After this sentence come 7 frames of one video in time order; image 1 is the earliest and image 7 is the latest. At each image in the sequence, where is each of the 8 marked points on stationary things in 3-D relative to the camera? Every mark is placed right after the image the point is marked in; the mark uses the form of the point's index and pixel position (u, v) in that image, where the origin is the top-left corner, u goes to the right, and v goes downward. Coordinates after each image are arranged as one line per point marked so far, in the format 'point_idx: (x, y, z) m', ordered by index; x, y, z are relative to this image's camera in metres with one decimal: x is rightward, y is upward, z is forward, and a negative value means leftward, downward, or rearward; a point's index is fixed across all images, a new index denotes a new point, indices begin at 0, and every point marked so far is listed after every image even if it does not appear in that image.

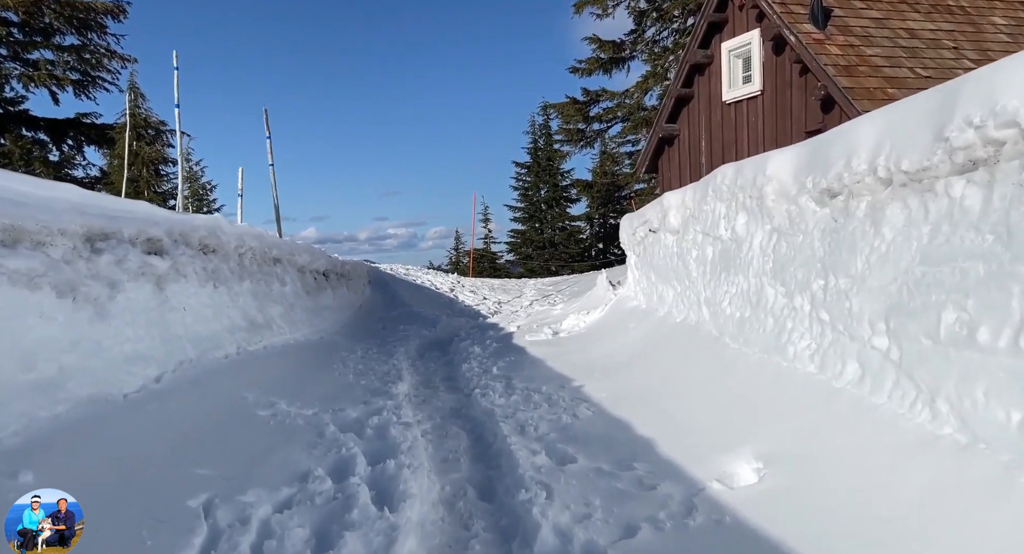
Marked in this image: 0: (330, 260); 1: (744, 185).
0: (-2.9, +0.3, +9.1) m
1: (+1.5, +0.6, +3.7) m
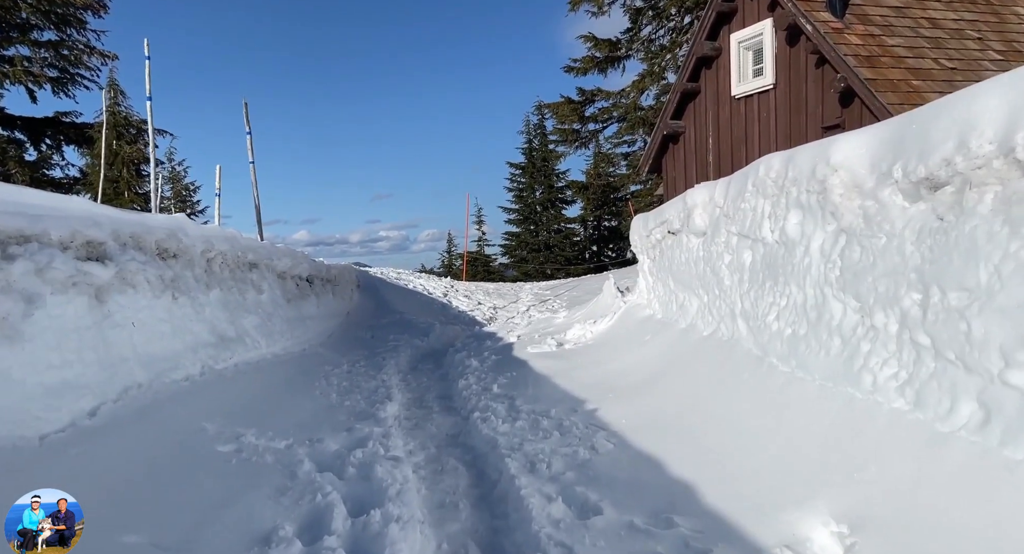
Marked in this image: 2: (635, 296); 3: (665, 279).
0: (-3.0, +0.2, +8.4) m
1: (+1.6, +0.5, +3.1) m
2: (+1.5, -0.2, +7.0) m
3: (+1.5, 0.0, +5.5) m
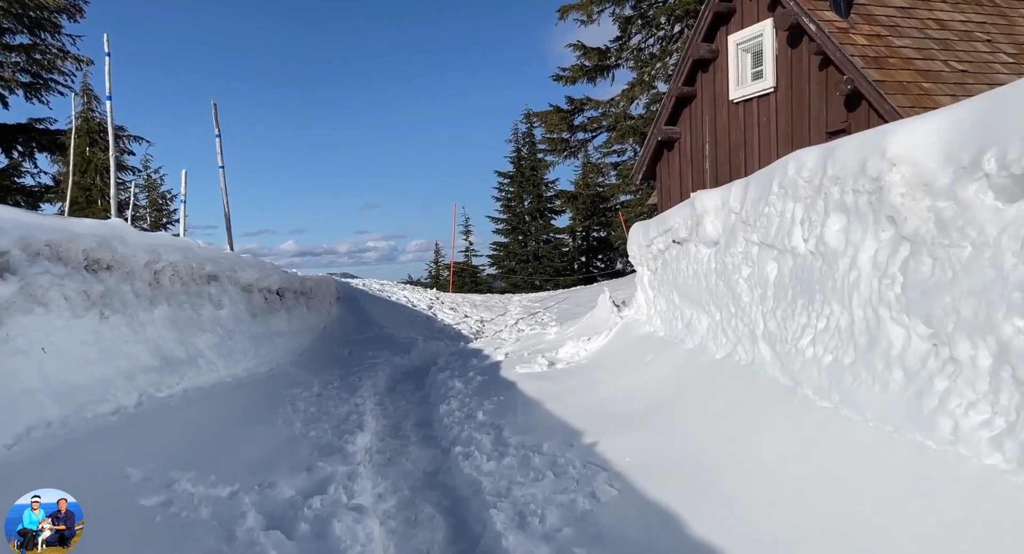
0: (-3.1, 0.0, +7.8) m
1: (+1.5, +0.5, +2.6) m
2: (+1.4, -0.4, +6.5) m
3: (+1.4, -0.1, +5.0) m
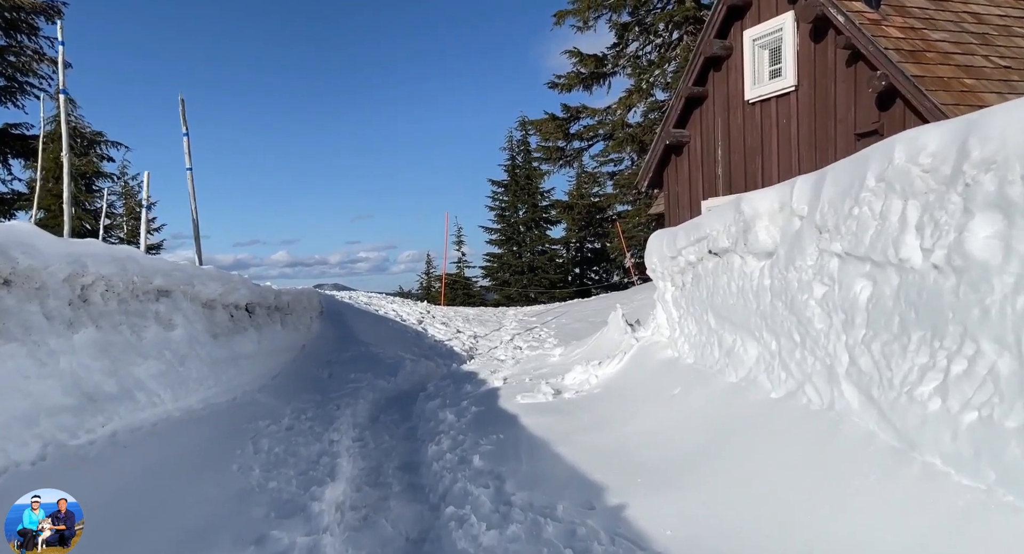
0: (-3.2, -0.2, +7.0) m
1: (+1.6, +0.4, +1.8) m
2: (+1.4, -0.5, +5.7) m
3: (+1.4, -0.3, +4.2) m
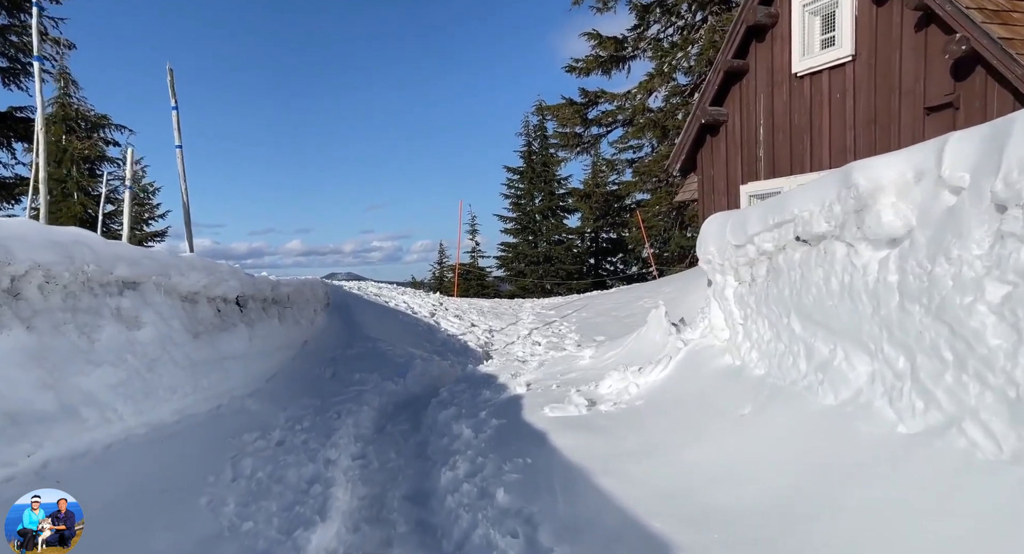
0: (-2.9, 0.0, +6.2) m
1: (+1.7, +0.4, +1.0) m
2: (+1.6, -0.5, +4.8) m
3: (+1.6, -0.2, +3.4) m
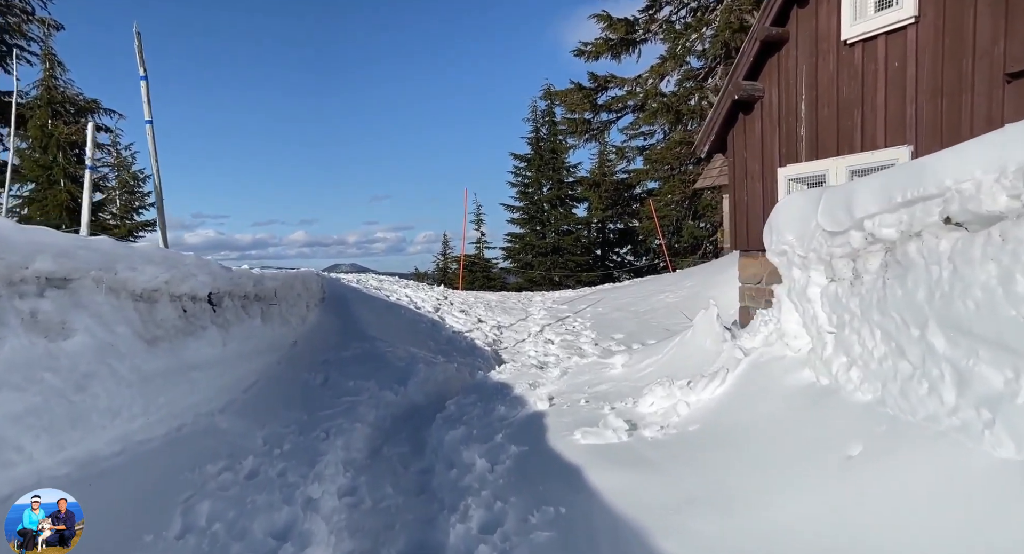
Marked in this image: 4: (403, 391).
0: (-2.7, 0.0, +5.4) m
1: (+1.9, +0.4, +0.1) m
2: (+1.8, -0.4, +4.0) m
3: (+1.8, -0.2, +2.5) m
4: (-1.2, -1.2, +6.0) m
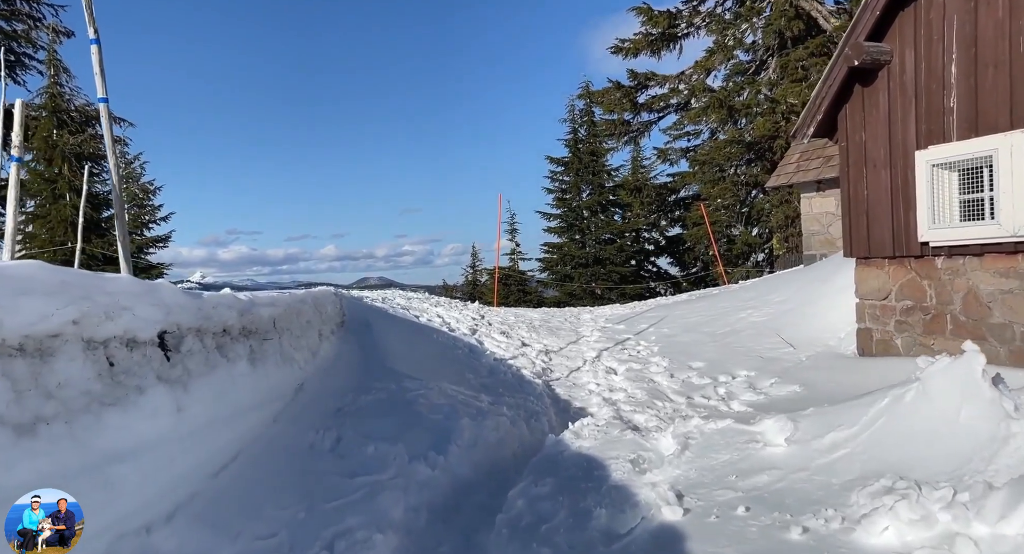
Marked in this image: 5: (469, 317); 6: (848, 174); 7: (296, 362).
0: (-2.1, -0.2, +3.7) m
1: (+2.2, +0.3, -1.8) m
2: (+2.3, -0.5, +2.1) m
3: (+2.2, -0.3, +0.7) m
4: (-0.5, -1.4, +4.3) m
5: (-0.8, -0.8, +11.1) m
6: (+4.5, +1.4, +7.4) m
7: (-2.0, -0.8, +5.1) m
